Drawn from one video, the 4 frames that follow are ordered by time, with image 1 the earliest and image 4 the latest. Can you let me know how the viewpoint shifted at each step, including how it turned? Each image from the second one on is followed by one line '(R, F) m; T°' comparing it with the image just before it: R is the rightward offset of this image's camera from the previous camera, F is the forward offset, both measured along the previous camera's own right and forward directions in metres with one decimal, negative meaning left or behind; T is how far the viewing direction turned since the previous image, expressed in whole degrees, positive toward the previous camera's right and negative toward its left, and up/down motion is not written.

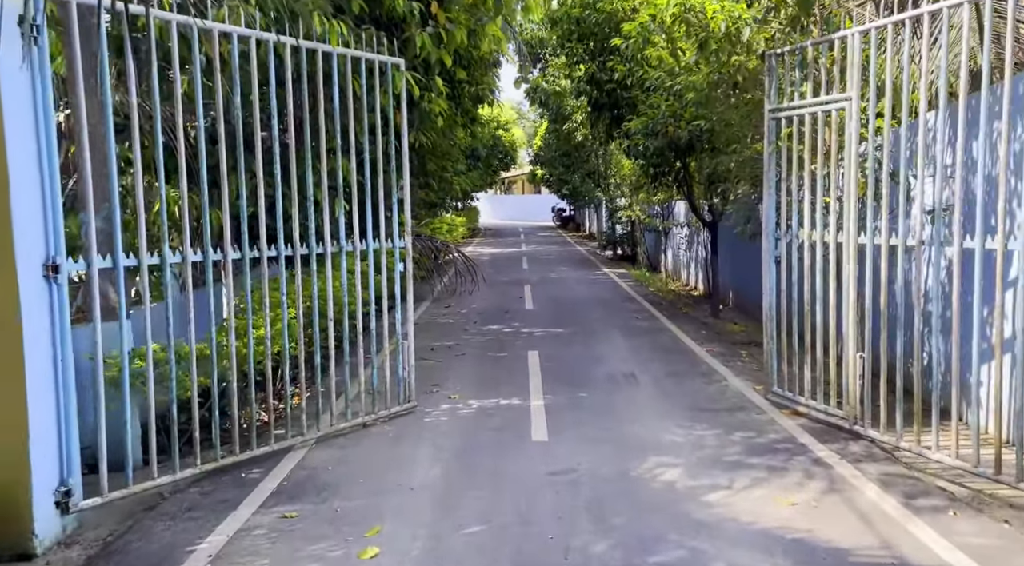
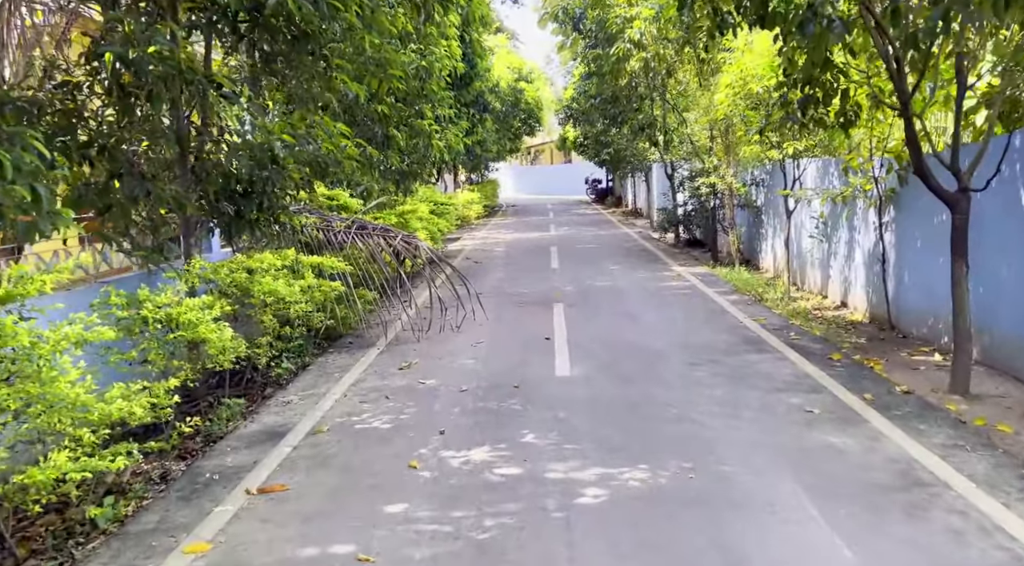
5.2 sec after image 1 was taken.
(+0.1, +8.3) m; -2°
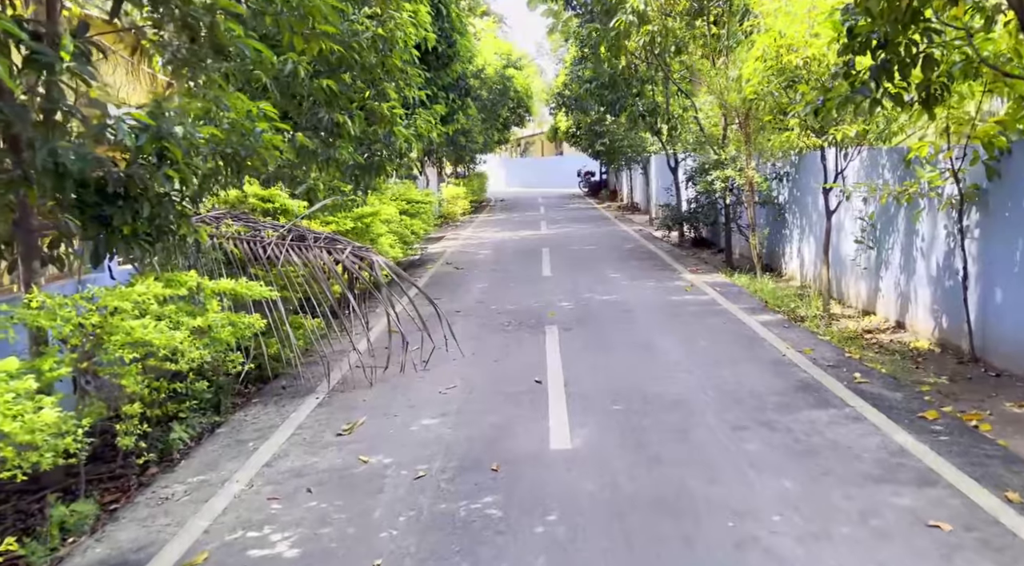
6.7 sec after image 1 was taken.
(+0.1, +2.3) m; +1°
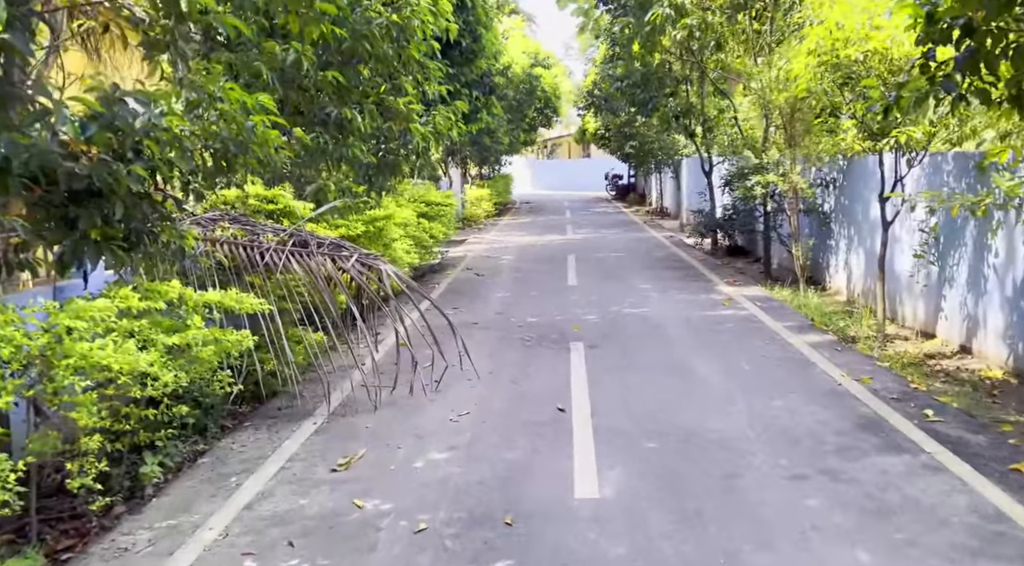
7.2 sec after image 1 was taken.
(0.0, +0.9) m; -1°
